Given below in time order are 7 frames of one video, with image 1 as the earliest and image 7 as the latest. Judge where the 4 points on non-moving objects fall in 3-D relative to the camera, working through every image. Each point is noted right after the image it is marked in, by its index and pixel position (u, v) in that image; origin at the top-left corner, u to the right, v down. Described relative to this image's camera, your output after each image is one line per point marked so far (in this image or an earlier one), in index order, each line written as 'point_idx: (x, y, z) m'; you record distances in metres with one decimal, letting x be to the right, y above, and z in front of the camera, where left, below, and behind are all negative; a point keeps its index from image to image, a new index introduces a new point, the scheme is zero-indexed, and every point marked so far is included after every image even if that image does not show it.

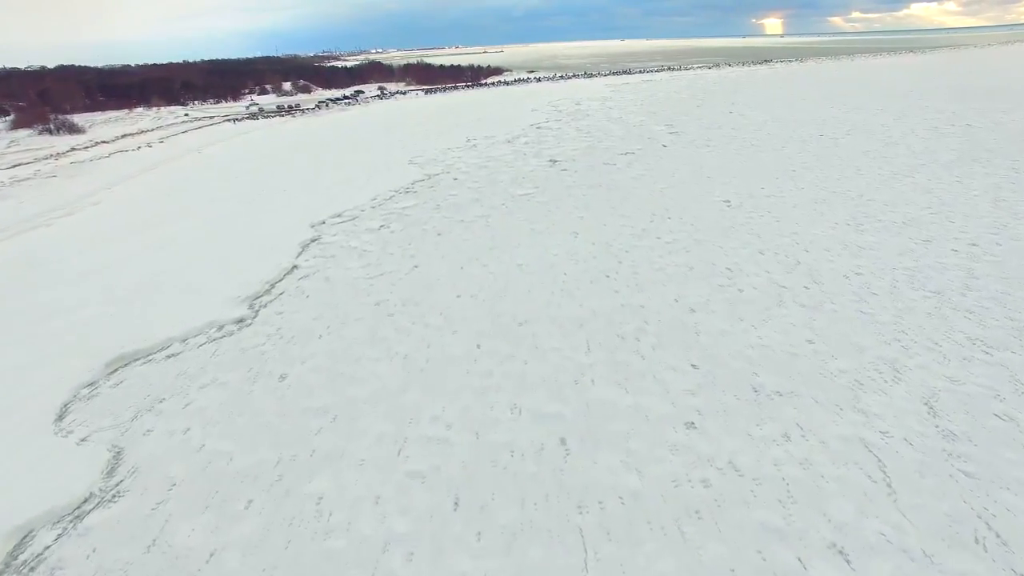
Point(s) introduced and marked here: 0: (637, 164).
0: (+2.3, +2.2, +11.0) m
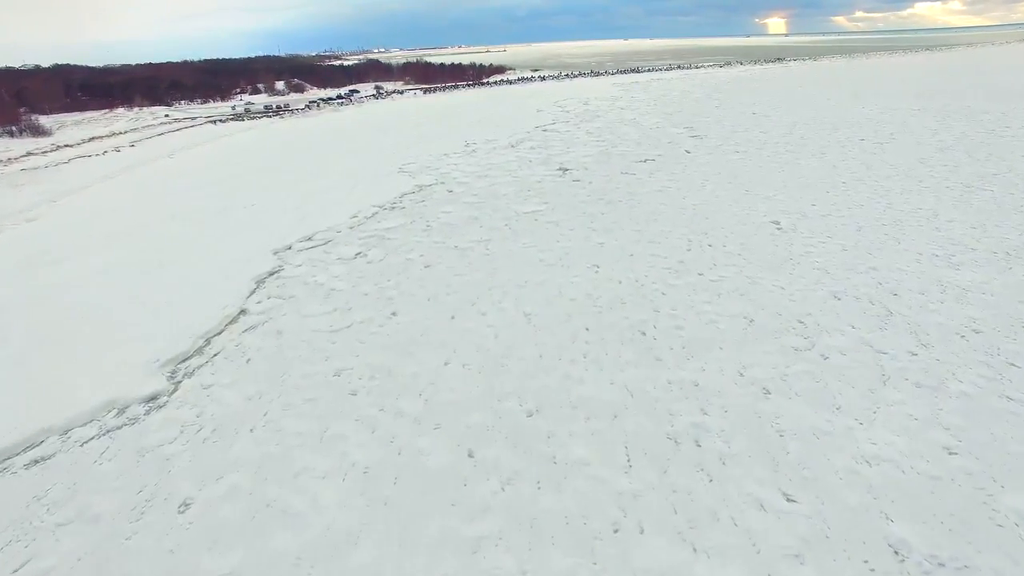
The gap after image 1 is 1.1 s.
0: (+2.3, +1.8, +9.6) m
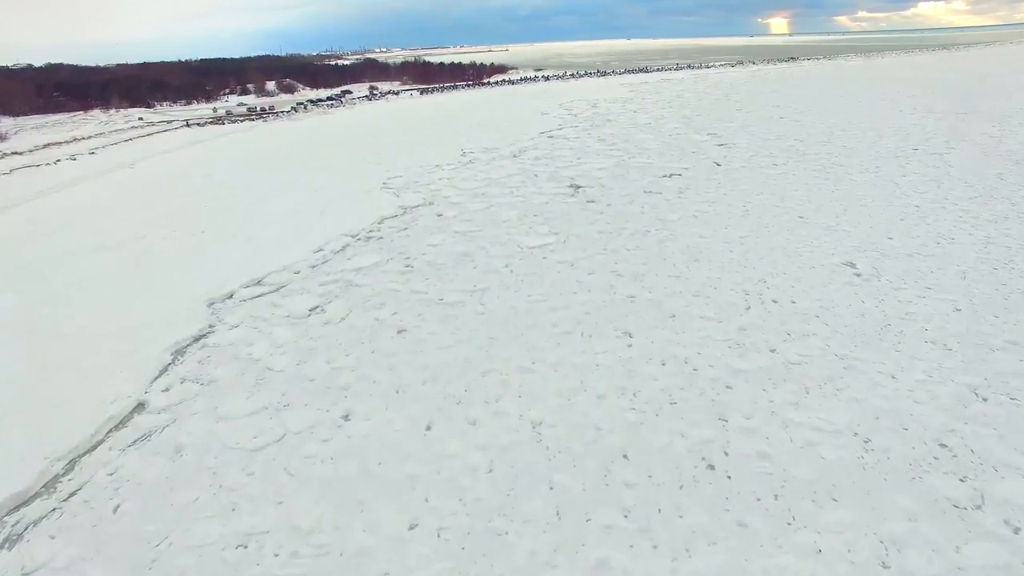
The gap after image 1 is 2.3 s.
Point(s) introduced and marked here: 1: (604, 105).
0: (+2.4, +1.2, +8.1) m
1: (+2.7, +5.4, +17.9) m
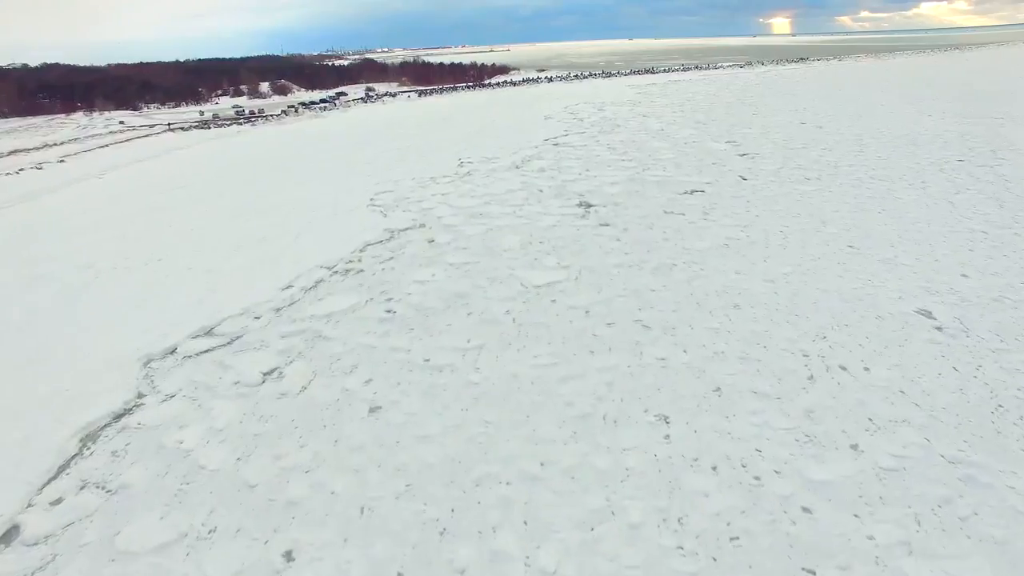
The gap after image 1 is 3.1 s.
0: (+2.4, +0.8, +7.1) m
1: (+2.8, +5.0, +16.9) m
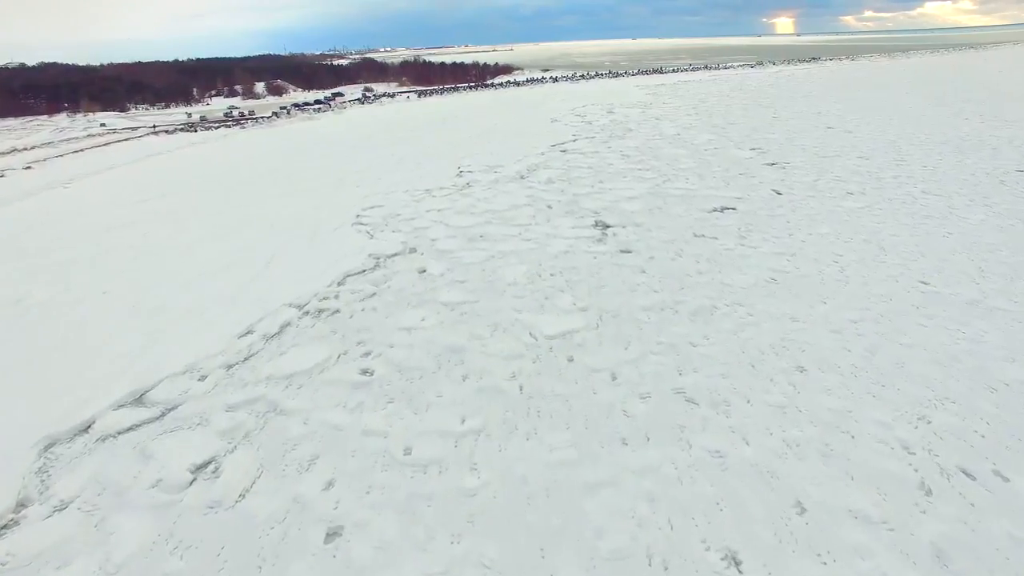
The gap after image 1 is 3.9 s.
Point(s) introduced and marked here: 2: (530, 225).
0: (+2.4, +0.5, +6.1) m
1: (+2.9, +4.6, +15.9) m
2: (+0.2, +0.7, +6.8) m
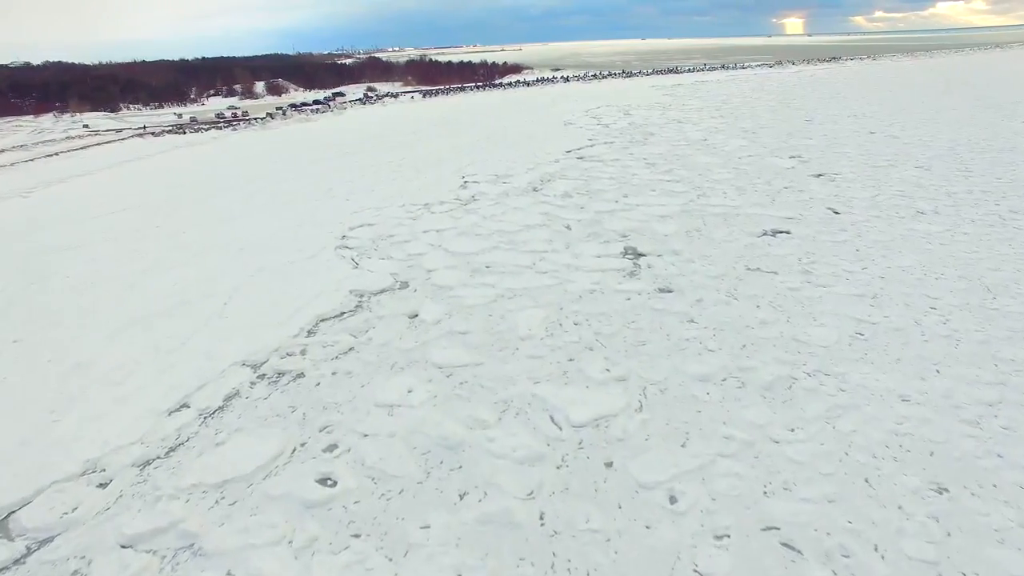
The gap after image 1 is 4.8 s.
0: (+2.6, +0.1, +4.9) m
1: (+3.1, +4.2, +14.8) m
2: (+0.3, +0.3, +5.7) m
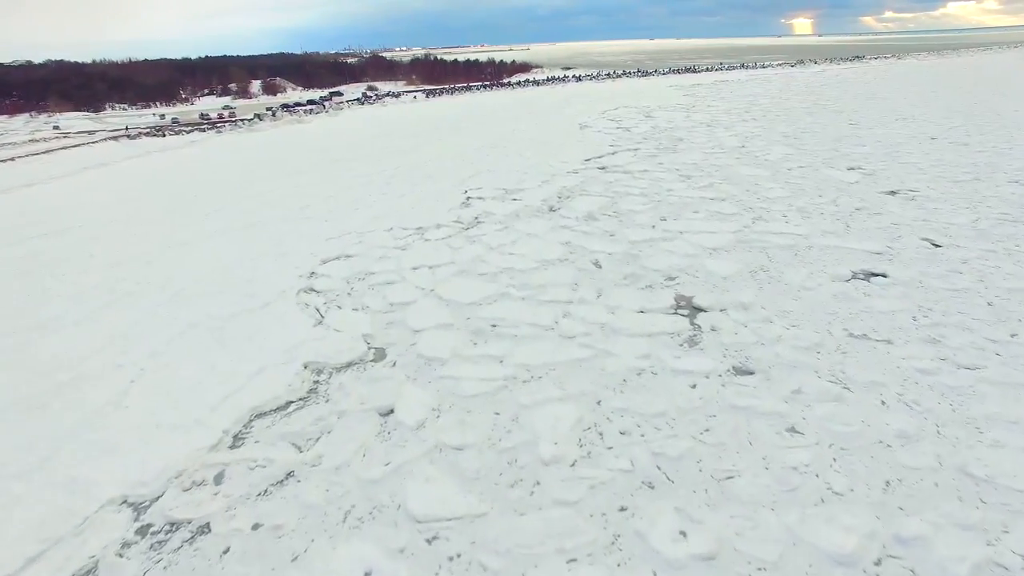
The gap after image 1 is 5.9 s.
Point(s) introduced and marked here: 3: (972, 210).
0: (+2.6, -0.4, +3.5) m
1: (+3.3, +3.8, +13.3) m
2: (+0.4, -0.1, +4.3) m
3: (+4.7, +0.8, +6.2) m
